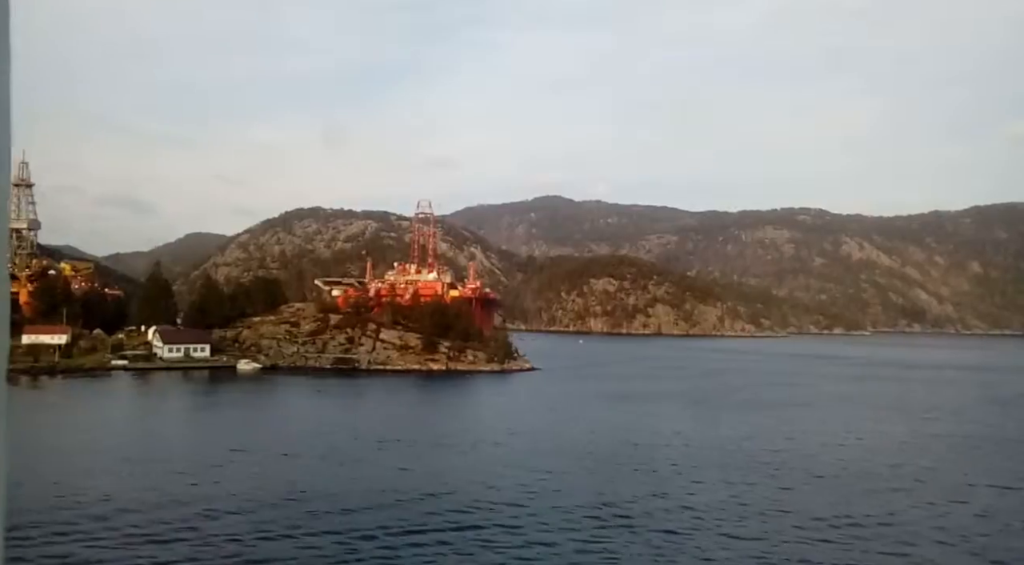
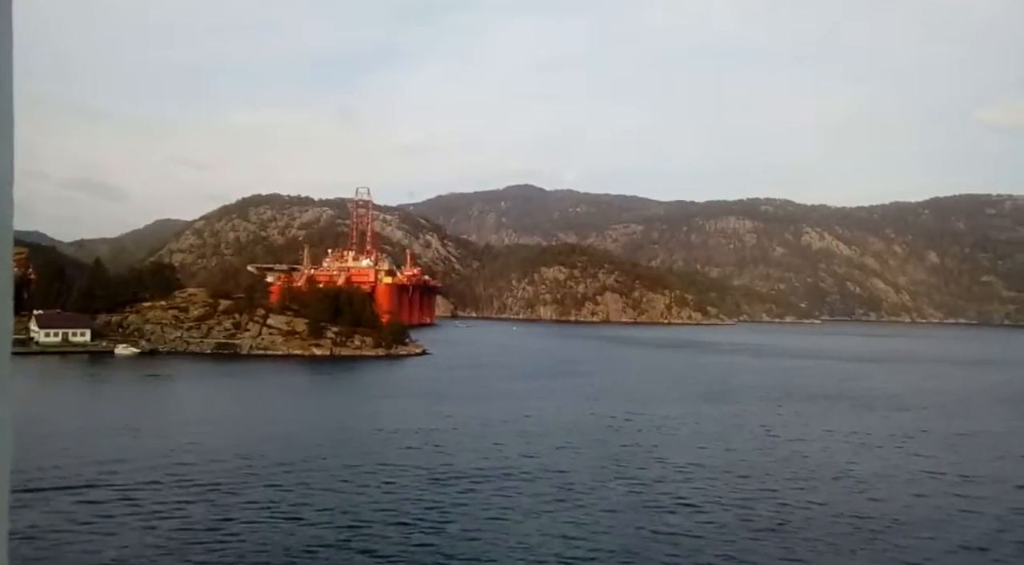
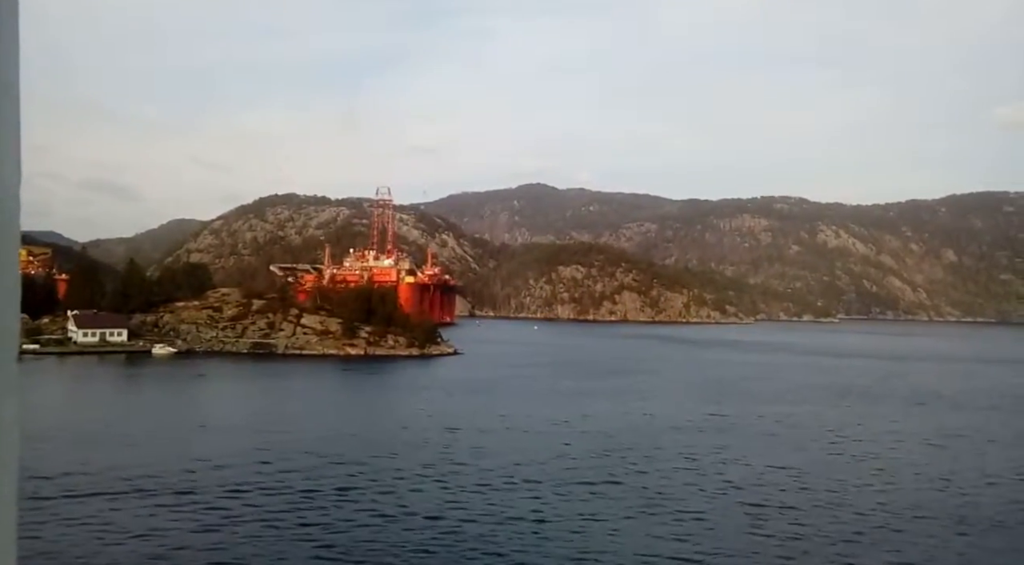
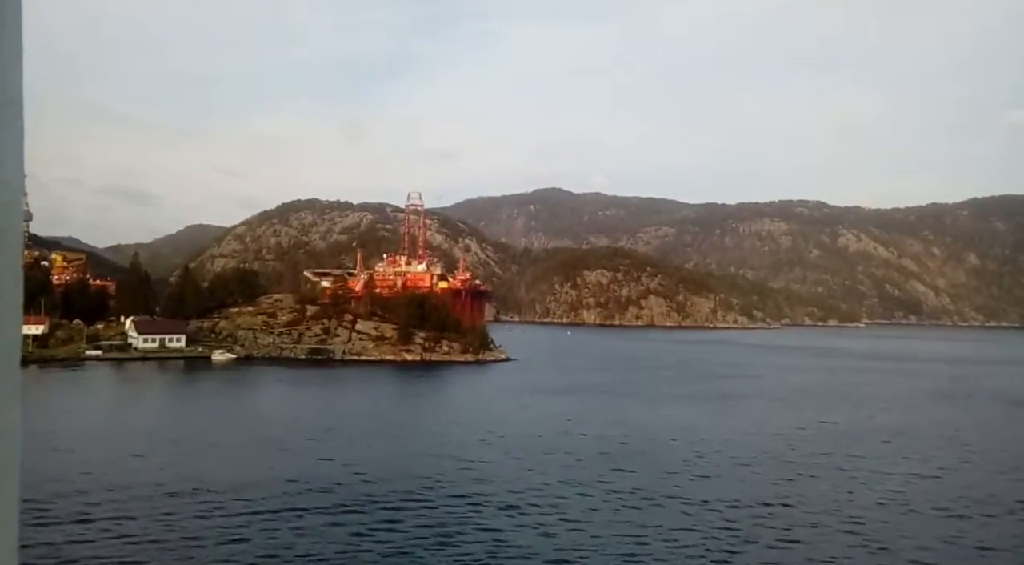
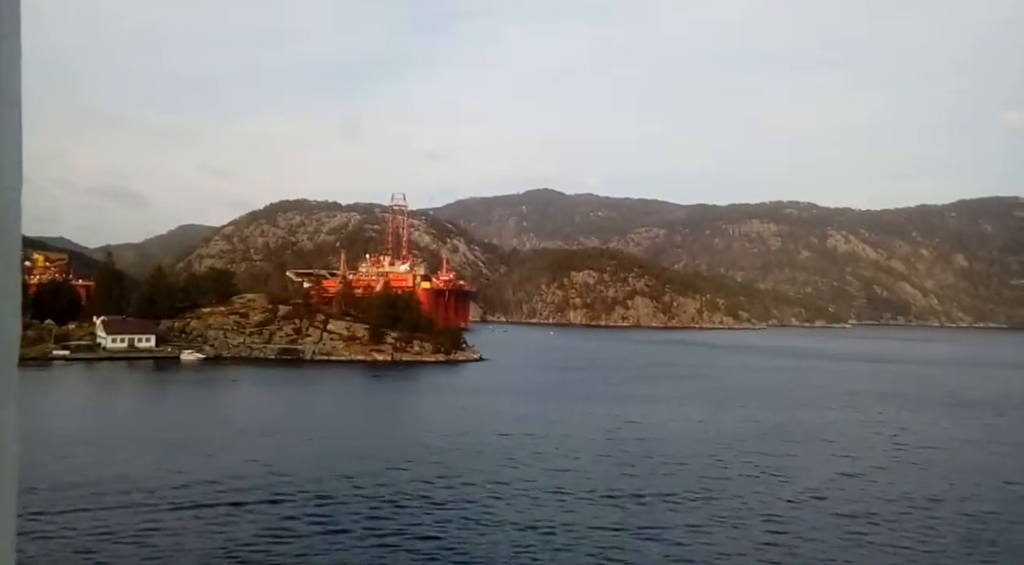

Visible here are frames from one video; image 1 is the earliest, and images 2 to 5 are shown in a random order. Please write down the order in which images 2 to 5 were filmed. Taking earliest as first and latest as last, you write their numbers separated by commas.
4, 5, 3, 2
